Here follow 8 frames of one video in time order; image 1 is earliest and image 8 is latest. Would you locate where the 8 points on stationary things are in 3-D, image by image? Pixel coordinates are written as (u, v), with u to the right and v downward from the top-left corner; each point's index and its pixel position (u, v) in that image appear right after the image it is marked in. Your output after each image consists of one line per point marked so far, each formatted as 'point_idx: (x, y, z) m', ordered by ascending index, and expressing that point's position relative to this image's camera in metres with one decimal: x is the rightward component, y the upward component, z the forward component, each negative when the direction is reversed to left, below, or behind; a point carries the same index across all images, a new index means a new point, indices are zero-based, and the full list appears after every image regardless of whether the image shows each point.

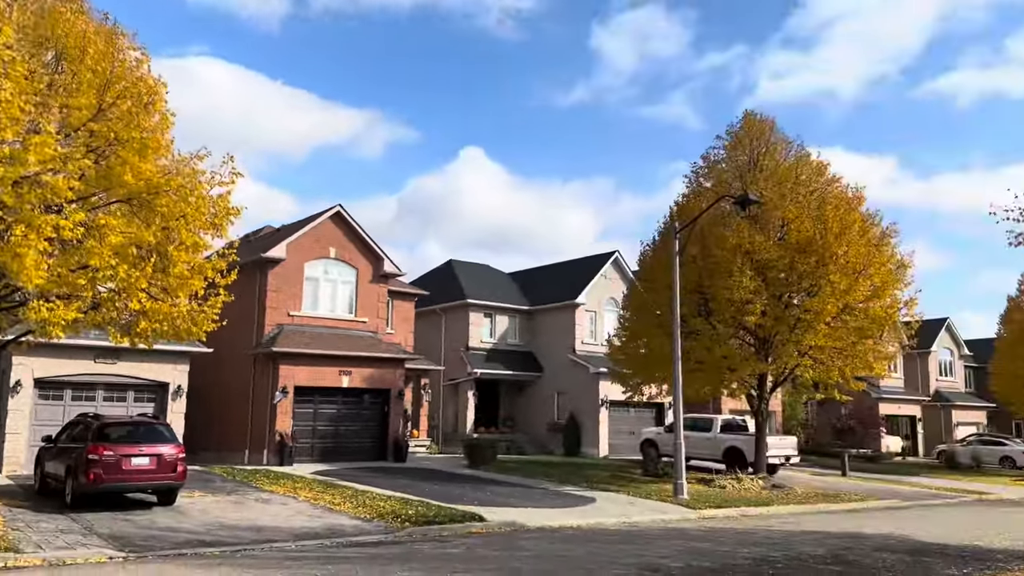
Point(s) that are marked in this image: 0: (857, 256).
0: (+8.3, +0.8, +19.4) m
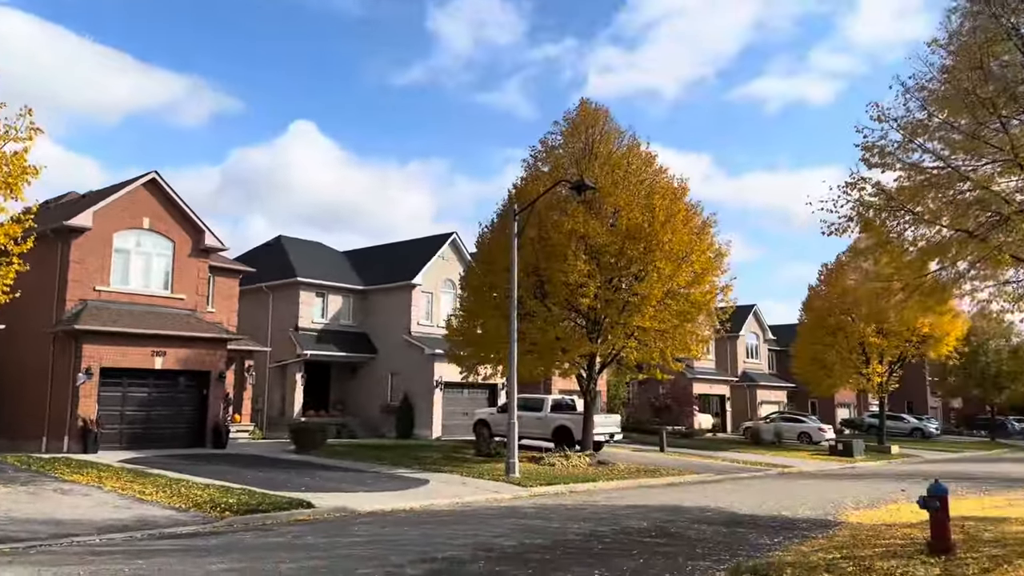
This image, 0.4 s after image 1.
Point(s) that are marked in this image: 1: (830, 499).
0: (+4.3, +1.1, +20.3) m
1: (+6.3, -4.2, +15.9) m
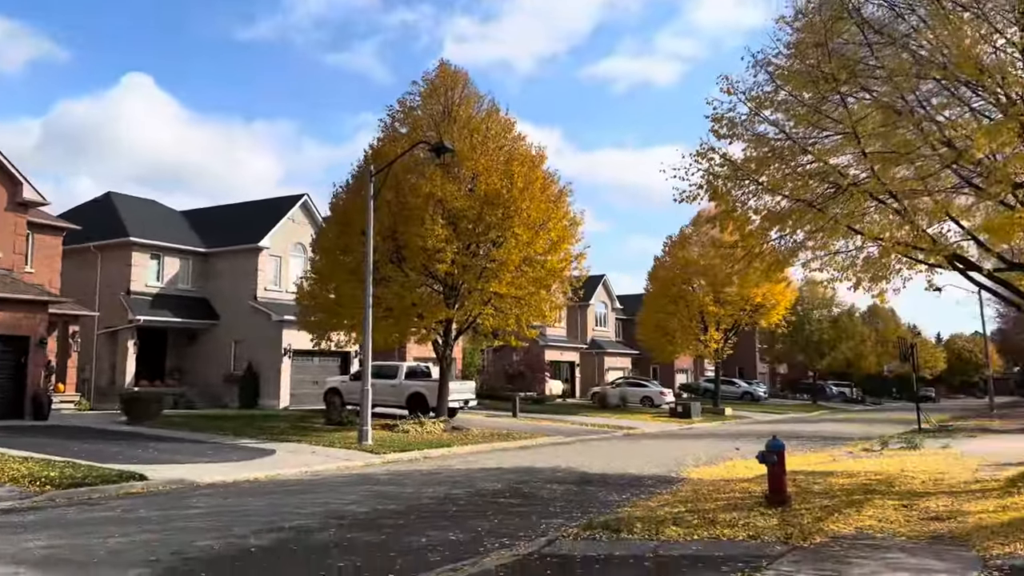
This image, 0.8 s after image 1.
0: (+0.6, +2.0, +20.5) m
1: (+3.3, -3.5, +16.6) m
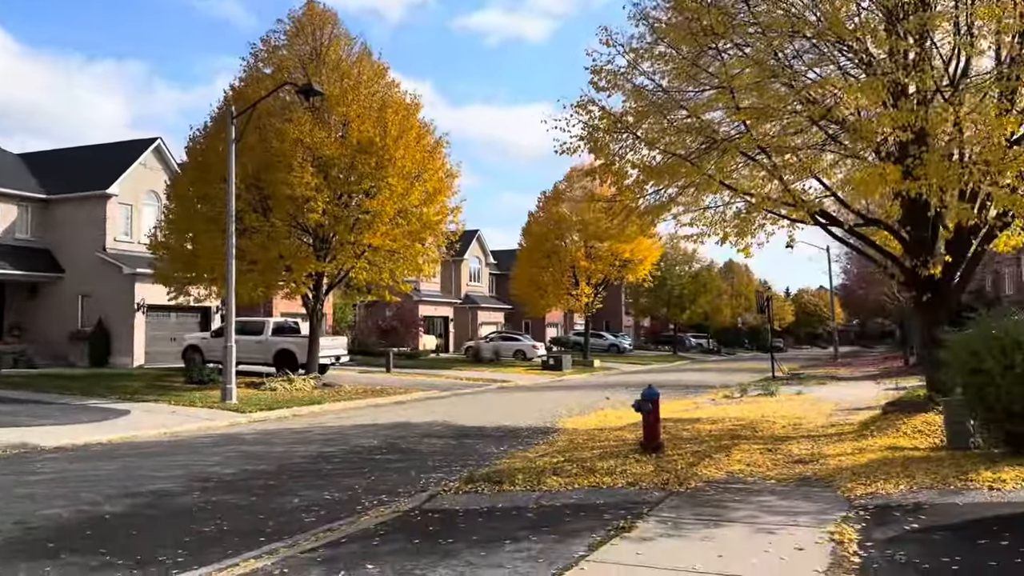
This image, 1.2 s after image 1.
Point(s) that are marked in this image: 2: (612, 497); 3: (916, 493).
0: (-2.5, +3.2, +19.9) m
1: (+0.7, -2.5, +16.9) m
2: (+0.8, -1.8, +6.7) m
3: (+3.2, -1.6, +6.3) m
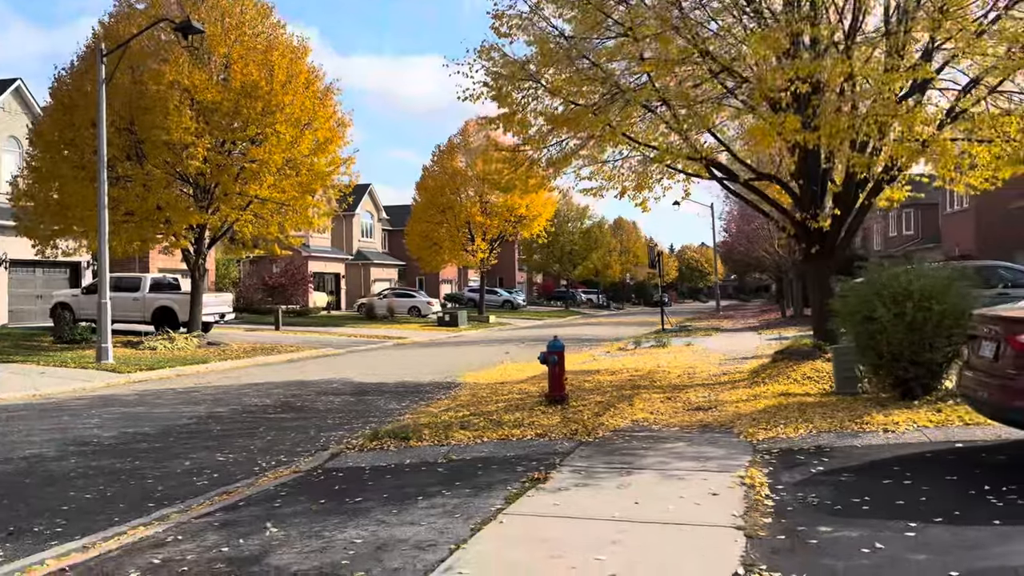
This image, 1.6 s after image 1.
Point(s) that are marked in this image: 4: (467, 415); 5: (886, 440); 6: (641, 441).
0: (-5.0, +4.3, +19.0) m
1: (-1.4, -1.6, +16.7) m
2: (+0.1, -1.3, +6.6) m
3: (+2.5, -1.2, +6.6) m
4: (-0.5, -1.4, +9.0) m
5: (+2.9, -1.2, +6.2) m
6: (+1.1, -1.3, +6.7) m
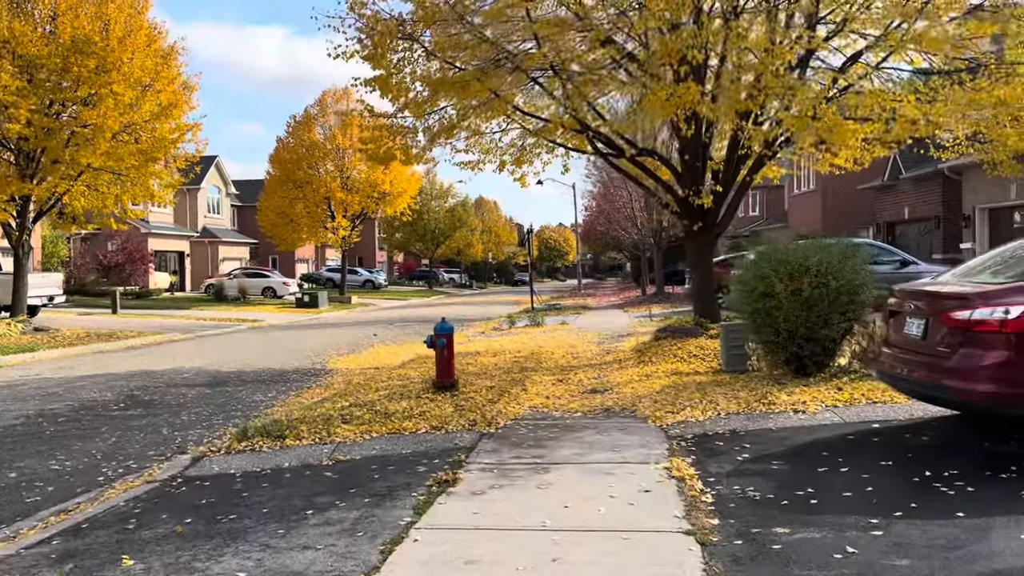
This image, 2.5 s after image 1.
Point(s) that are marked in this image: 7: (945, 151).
0: (-7.9, +4.7, +17.1) m
1: (-3.9, -1.2, +15.6) m
2: (-0.7, -1.2, +6.0) m
3: (+1.7, -1.0, +6.3) m
4: (-1.7, -1.2, +8.2) m
5: (+2.2, -1.0, +6.0) m
6: (+0.3, -1.1, +6.2) m
7: (+6.3, +2.0, +11.5) m
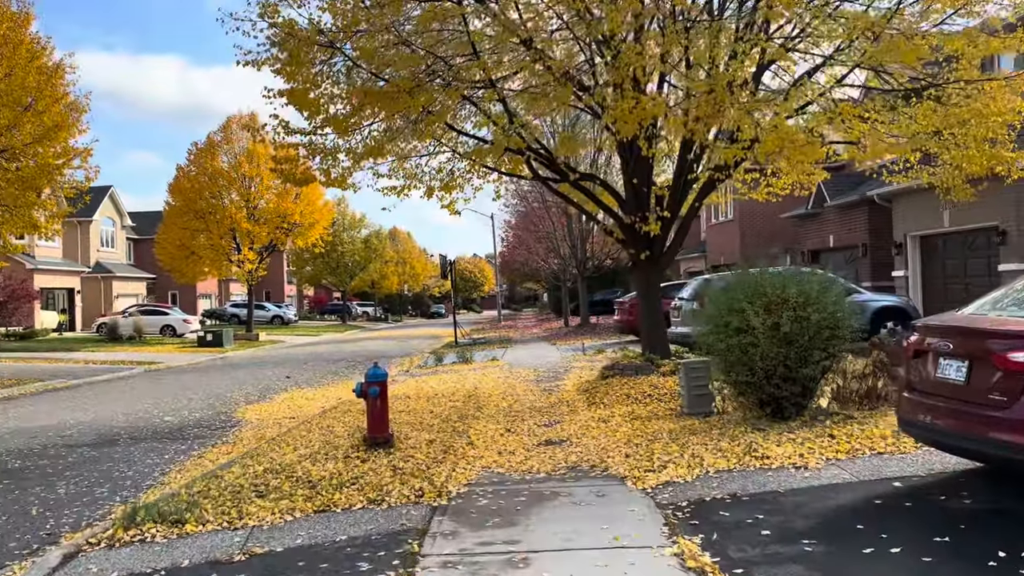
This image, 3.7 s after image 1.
0: (-9.4, +3.9, +15.3) m
1: (-5.2, -1.9, +14.0) m
2: (-0.9, -1.4, +4.8) m
3: (+1.4, -1.3, +5.4) m
4: (-2.2, -1.6, +6.9) m
5: (+1.9, -1.2, +5.1) m
6: (0.0, -1.4, +5.2) m
7: (+5.4, +1.6, +11.2) m
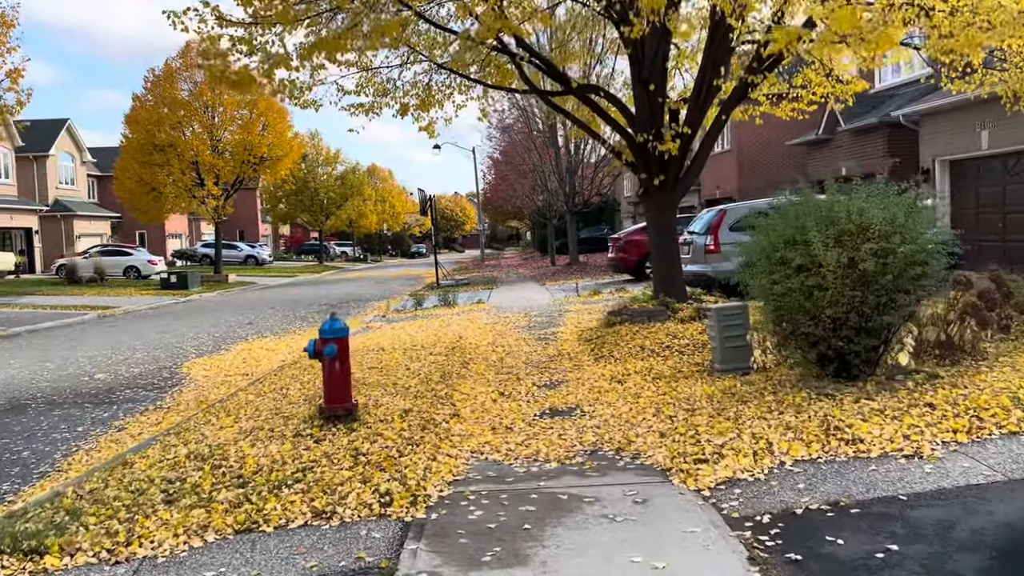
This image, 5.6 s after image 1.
0: (-9.6, +4.9, +13.1) m
1: (-5.3, -0.9, +12.4) m
2: (-0.9, -1.1, +3.3) m
3: (+1.4, -0.9, +3.9) m
4: (-2.2, -1.1, +5.3) m
5: (+1.9, -0.9, +3.7) m
6: (0.0, -1.0, +3.7) m
7: (+5.2, +2.4, +9.6) m
